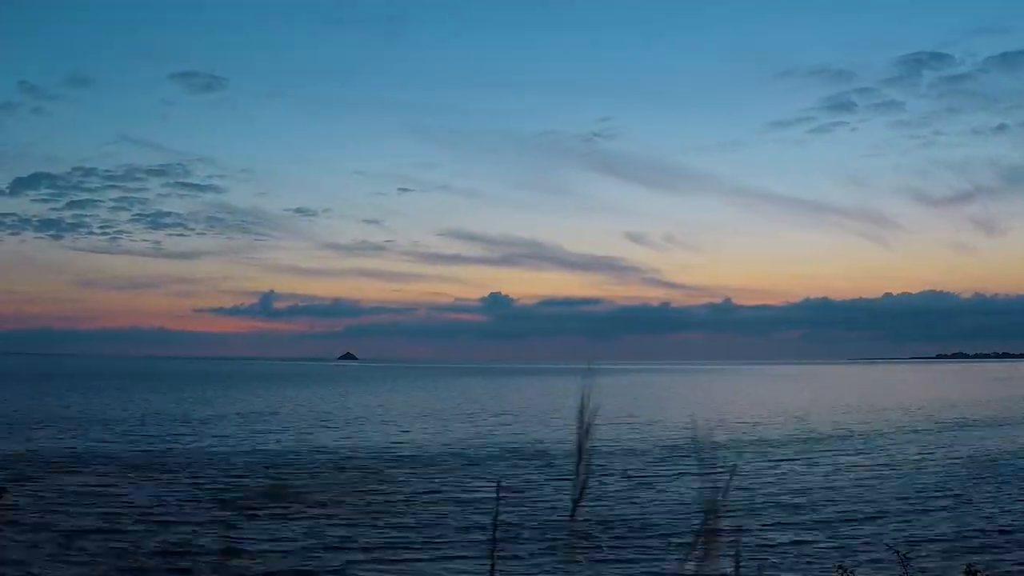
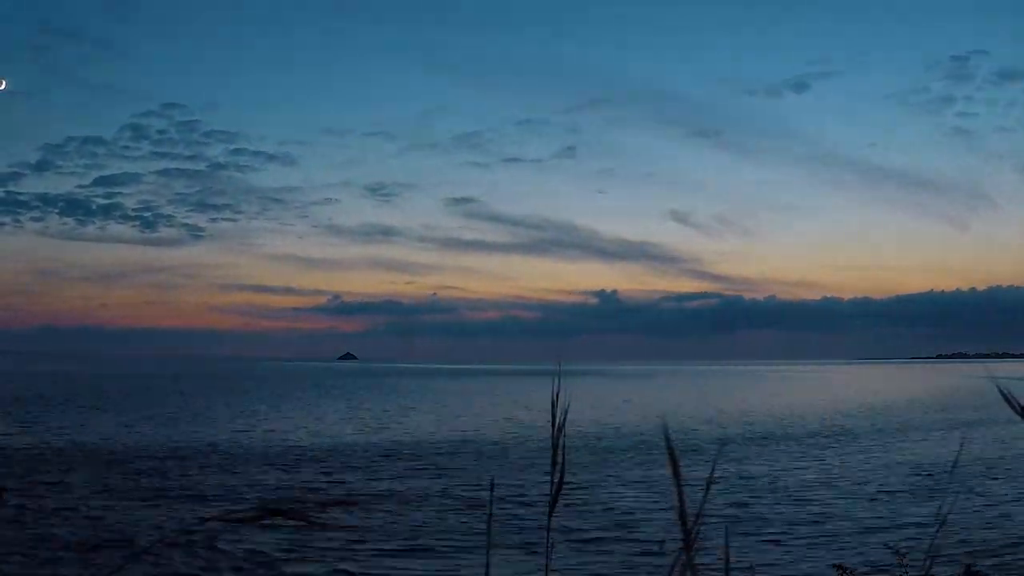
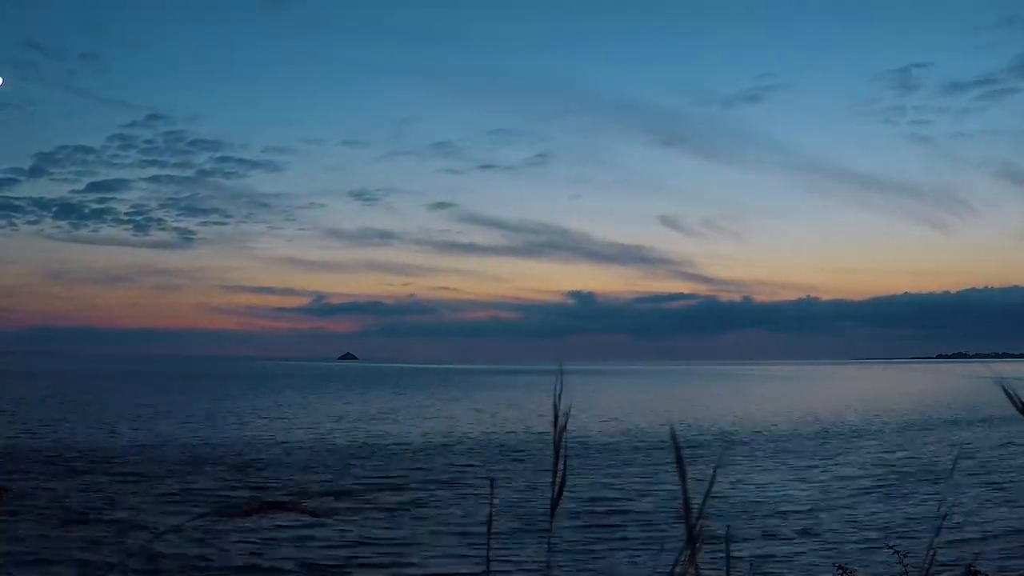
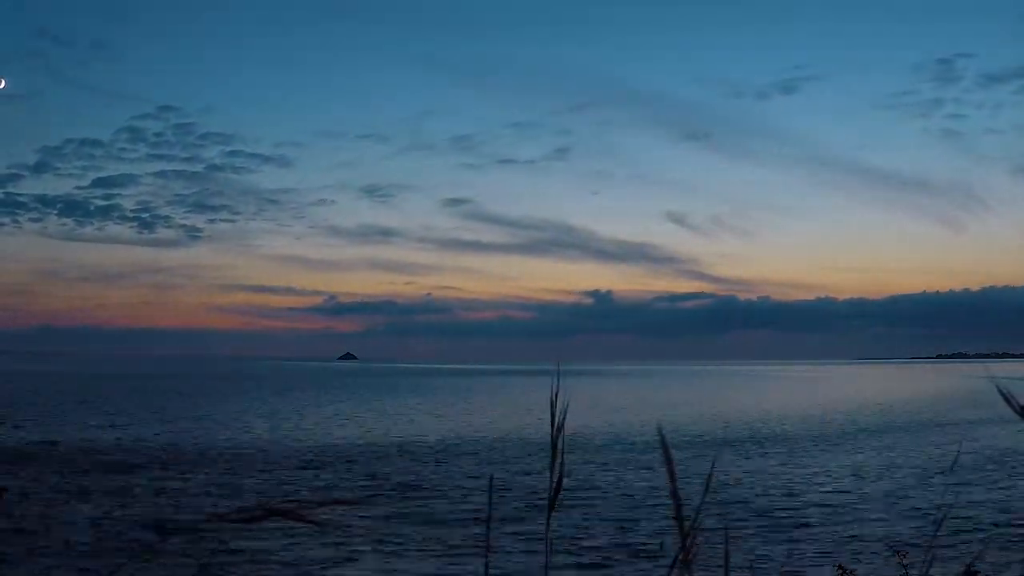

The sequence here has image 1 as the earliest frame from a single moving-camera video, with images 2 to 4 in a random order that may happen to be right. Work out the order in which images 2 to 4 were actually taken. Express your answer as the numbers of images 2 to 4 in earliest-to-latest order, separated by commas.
3, 4, 2
